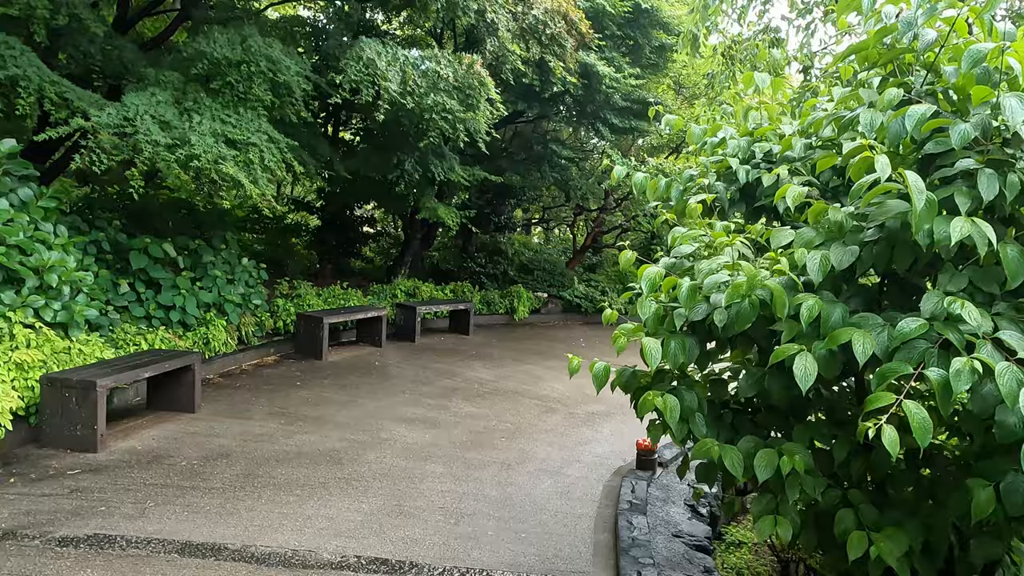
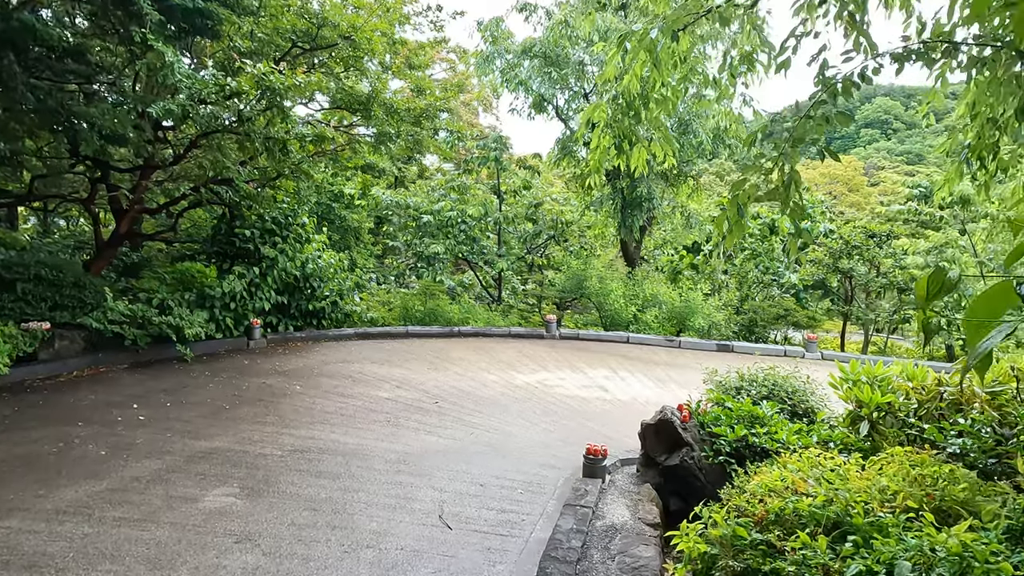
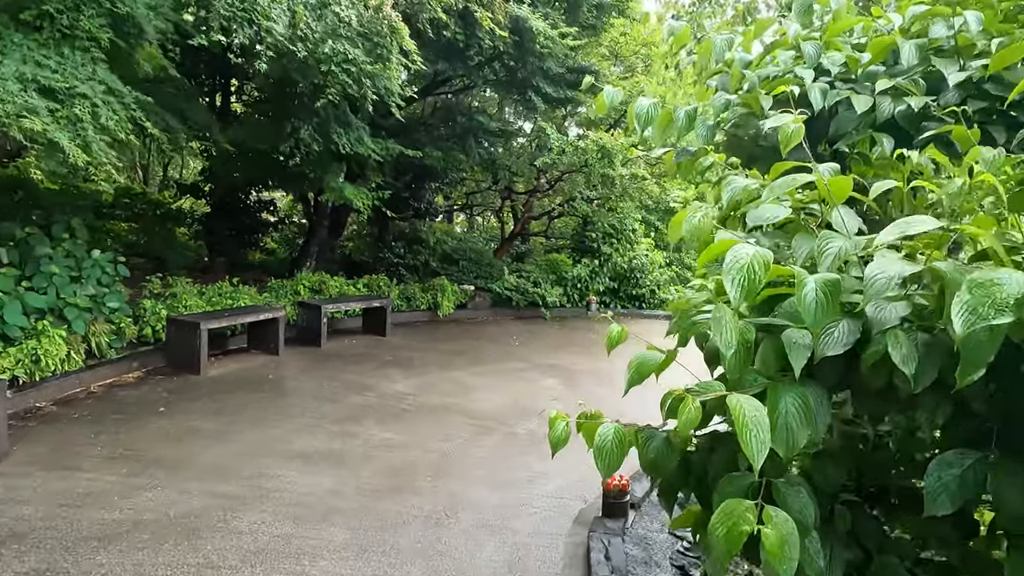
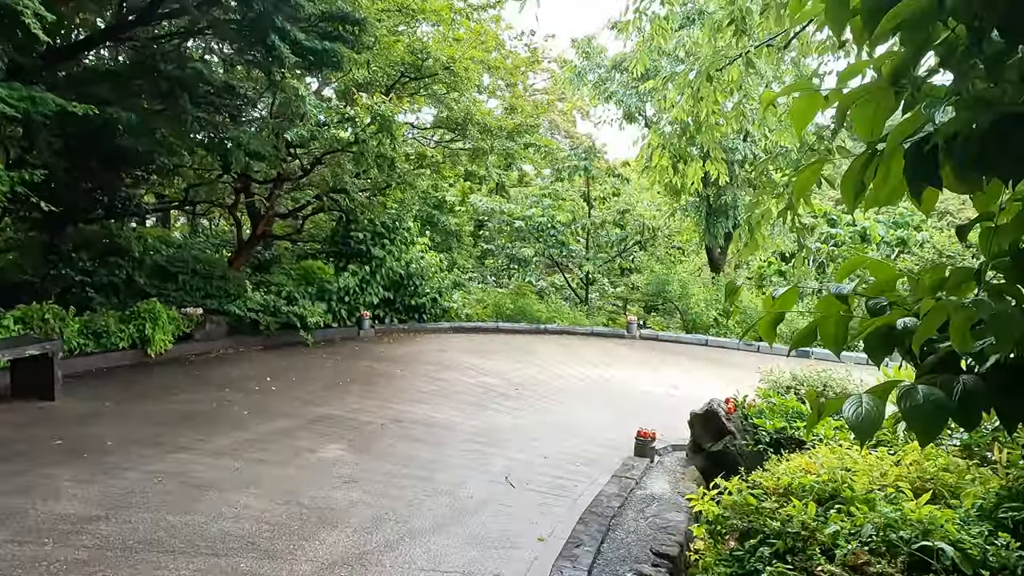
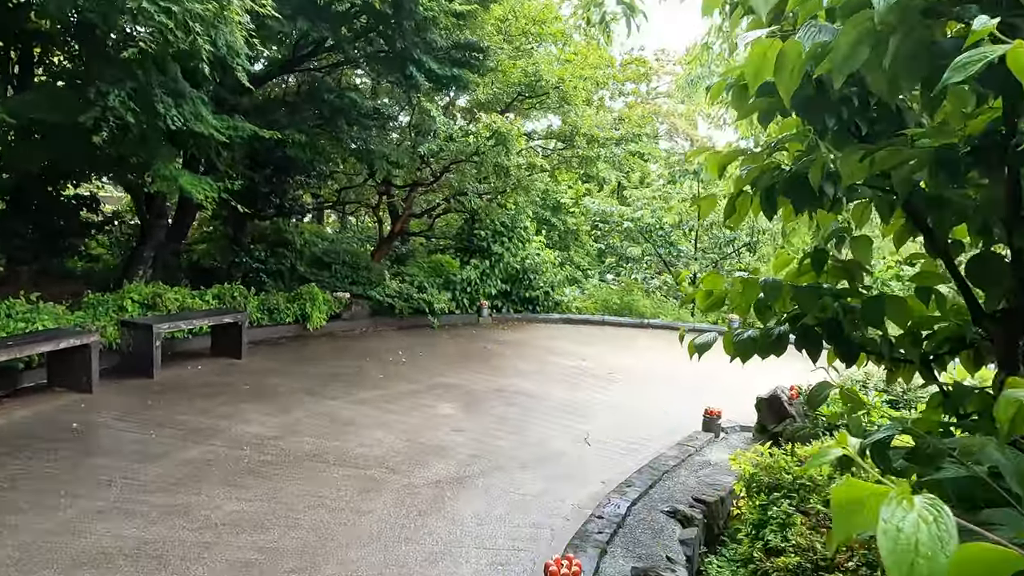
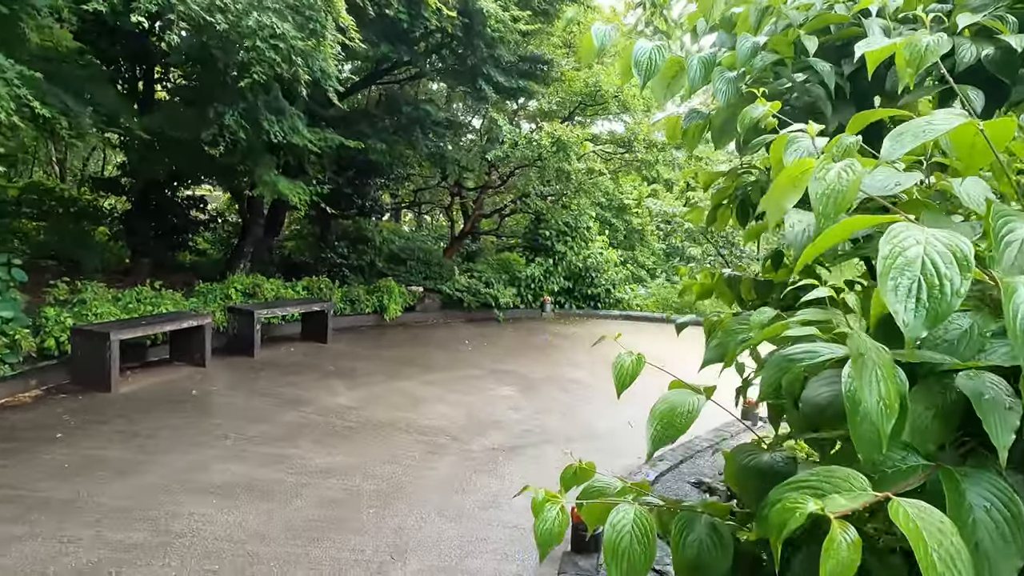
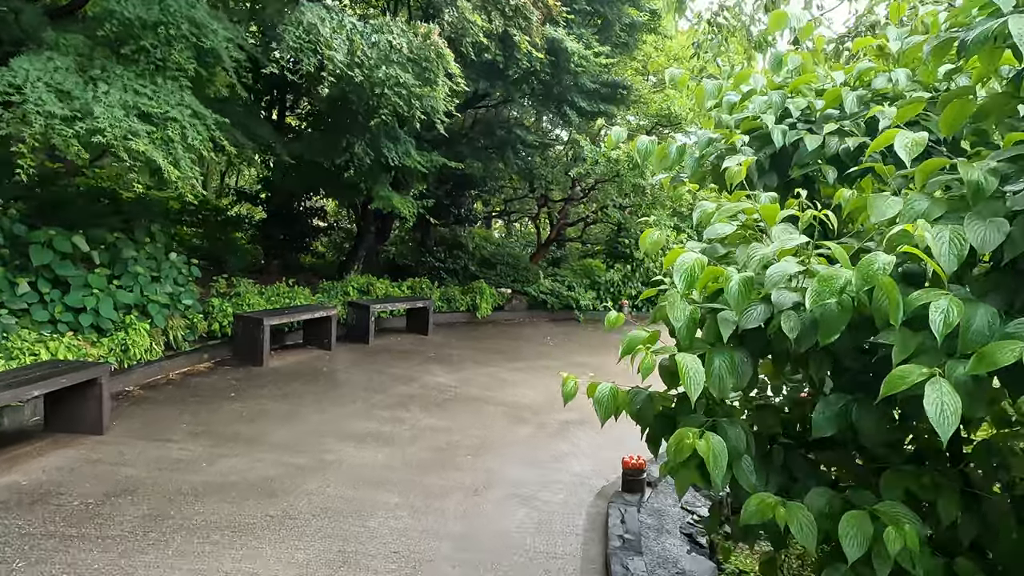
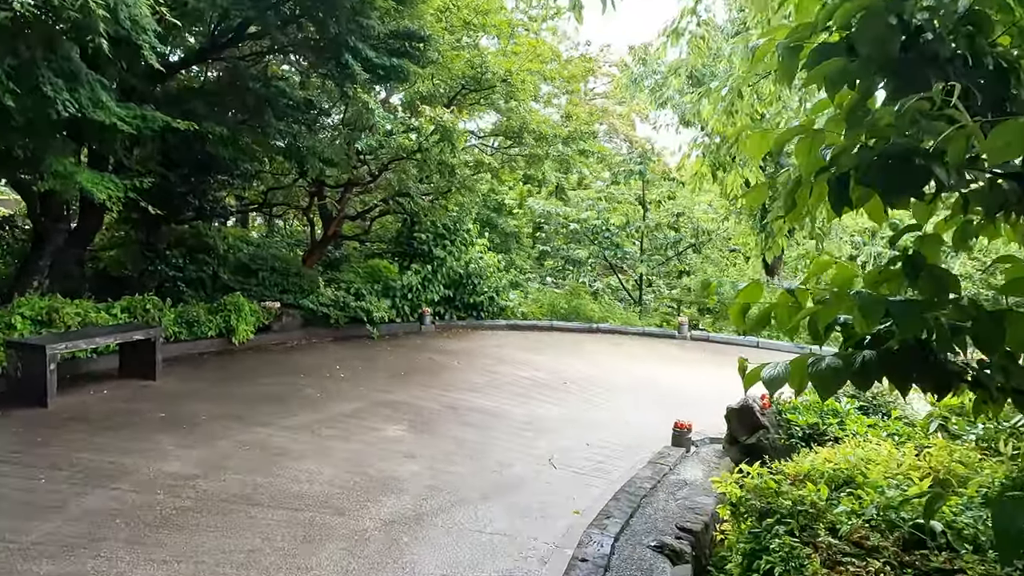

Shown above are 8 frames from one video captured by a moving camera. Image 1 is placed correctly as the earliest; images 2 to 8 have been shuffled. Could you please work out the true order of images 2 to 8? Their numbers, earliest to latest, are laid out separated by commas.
7, 3, 6, 5, 8, 4, 2
